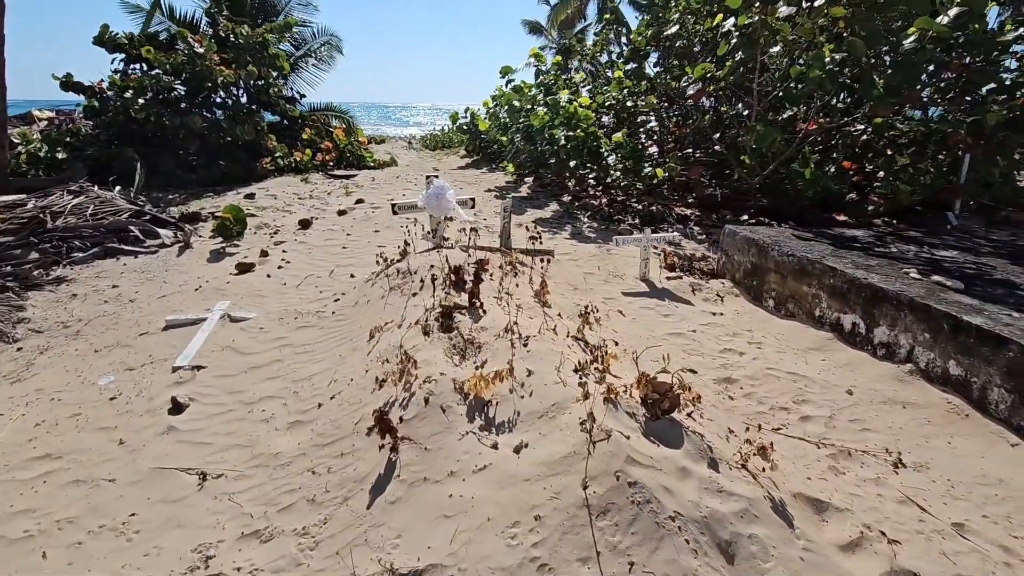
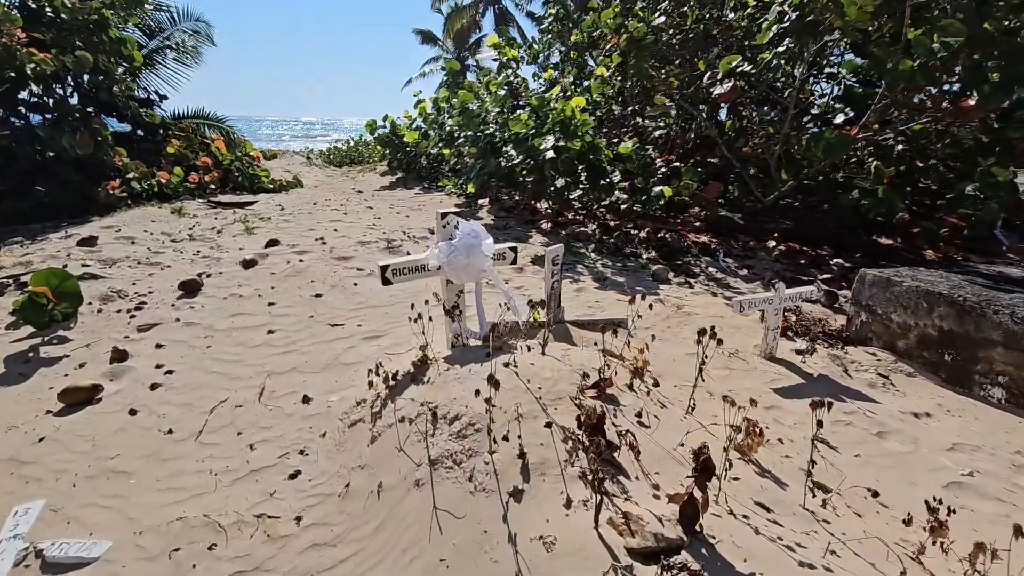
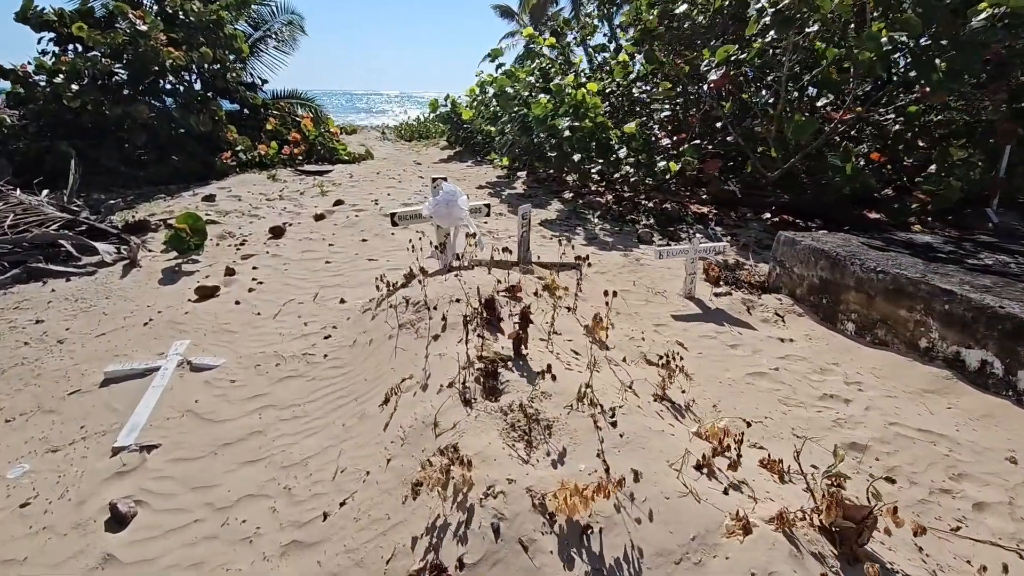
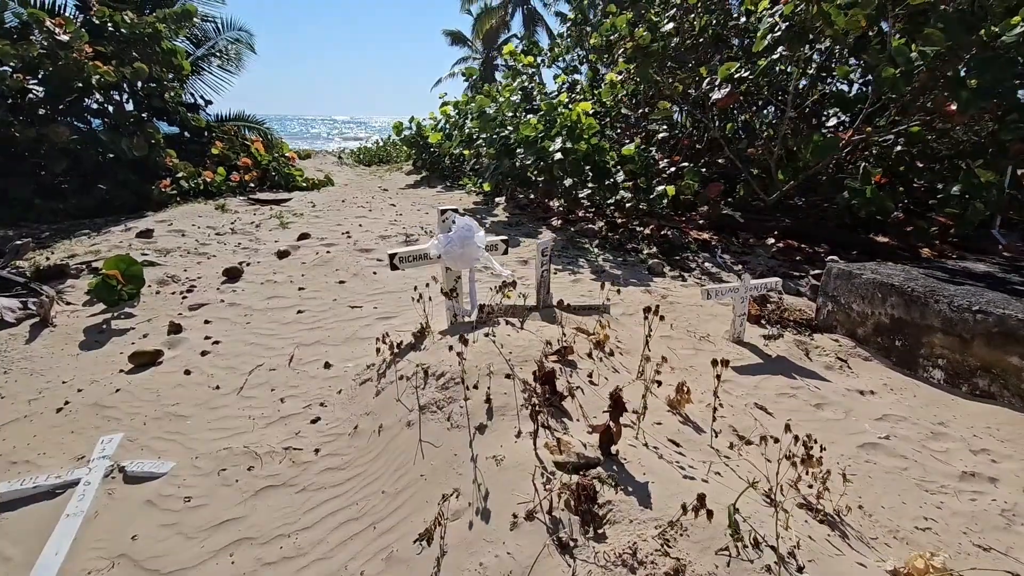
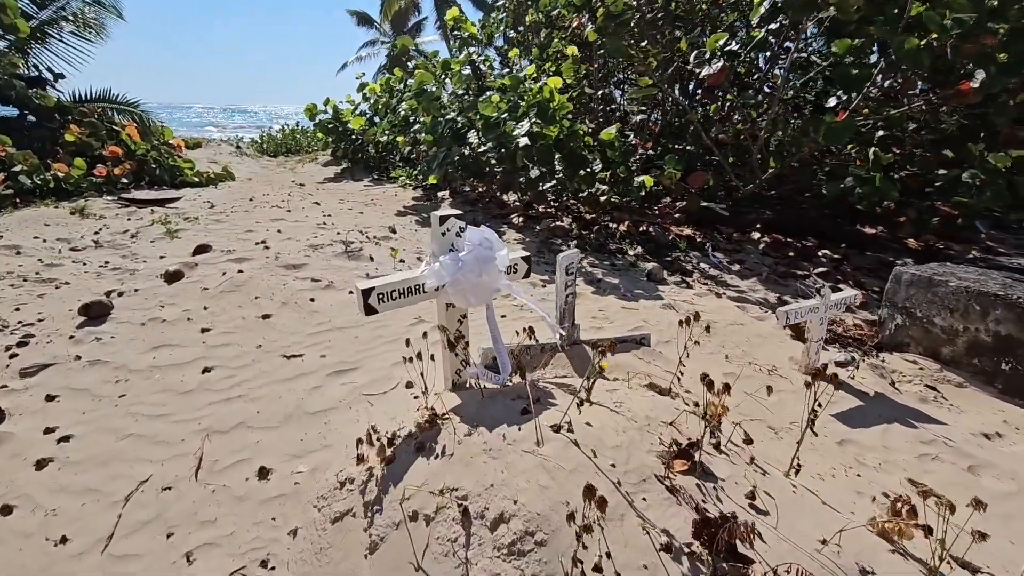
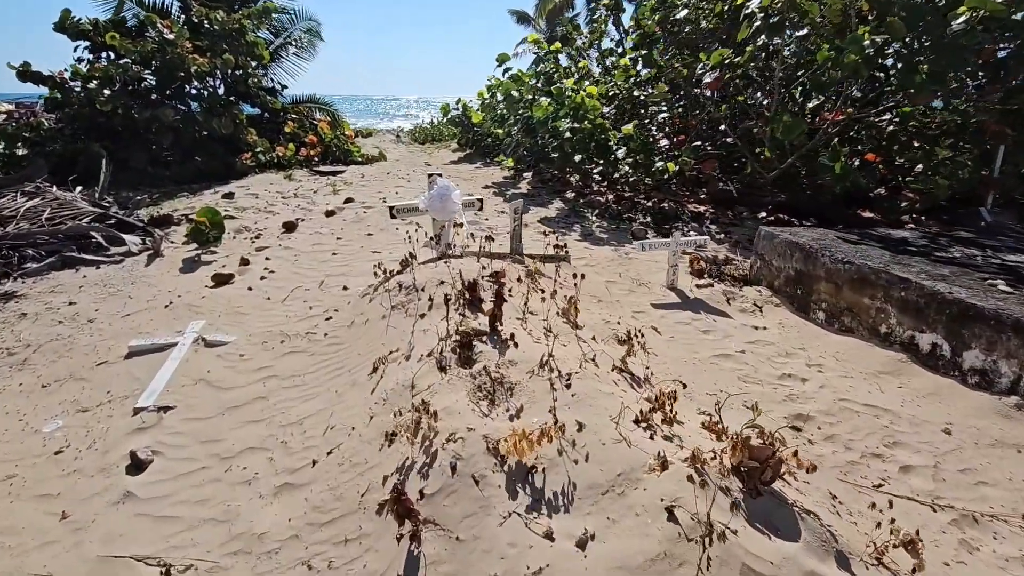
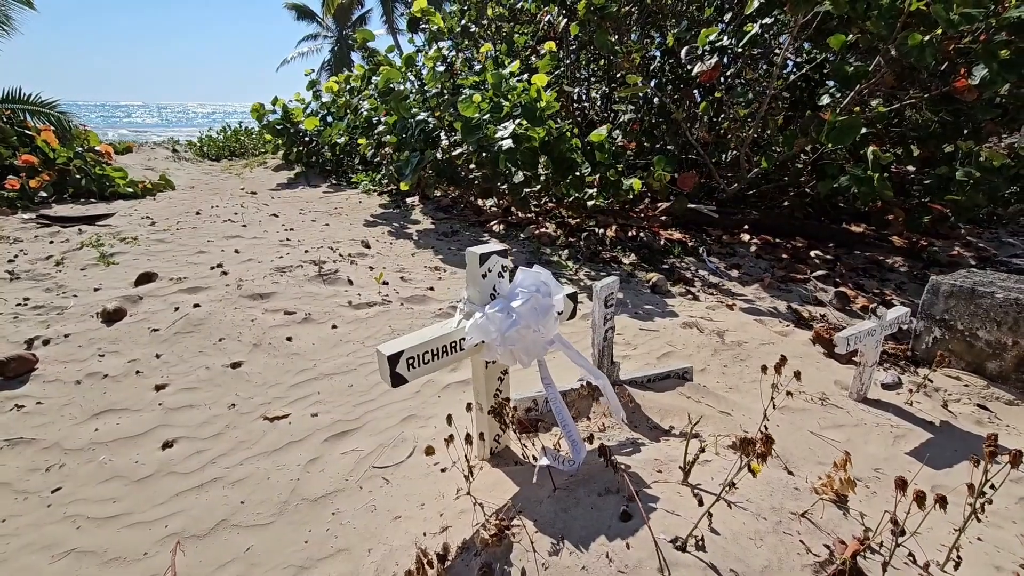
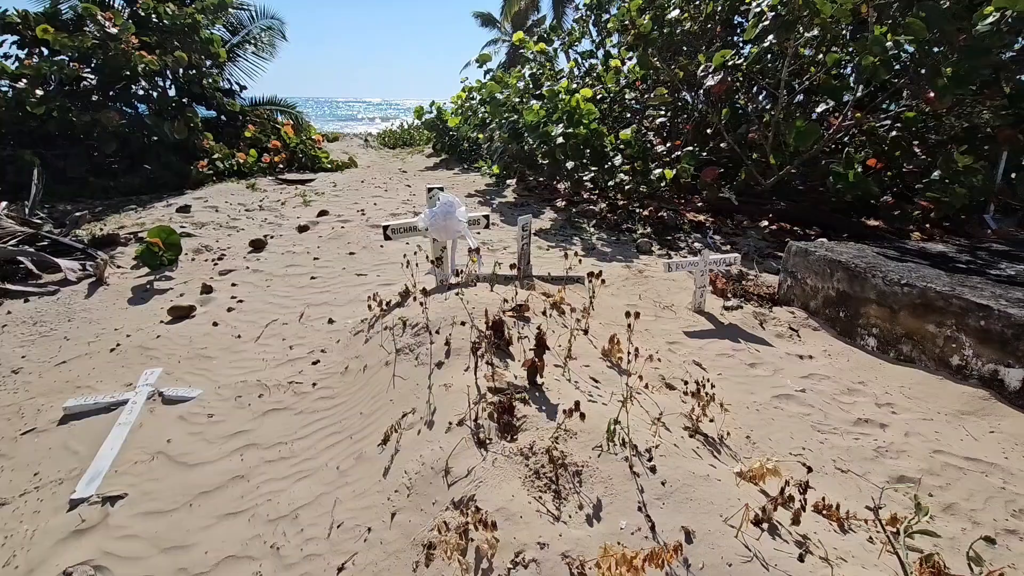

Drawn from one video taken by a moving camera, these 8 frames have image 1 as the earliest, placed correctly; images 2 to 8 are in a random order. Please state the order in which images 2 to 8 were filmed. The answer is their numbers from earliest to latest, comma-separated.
6, 3, 8, 4, 2, 5, 7
